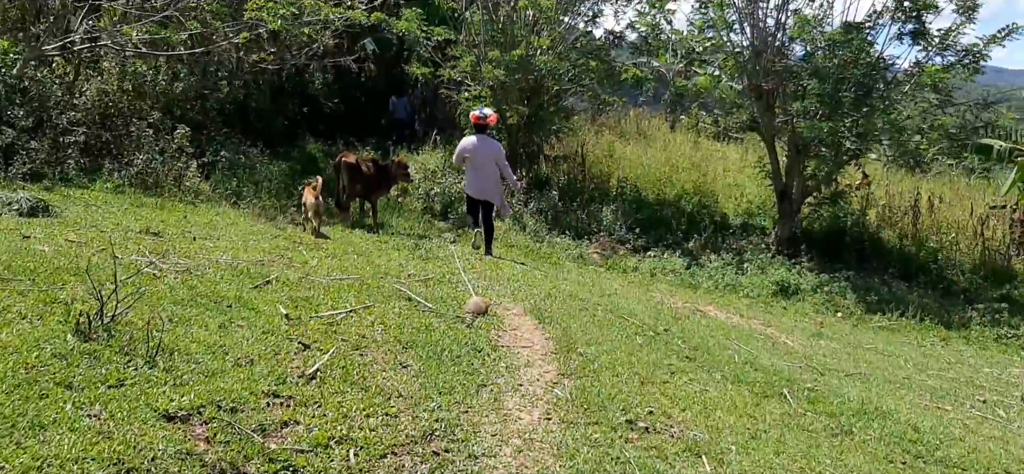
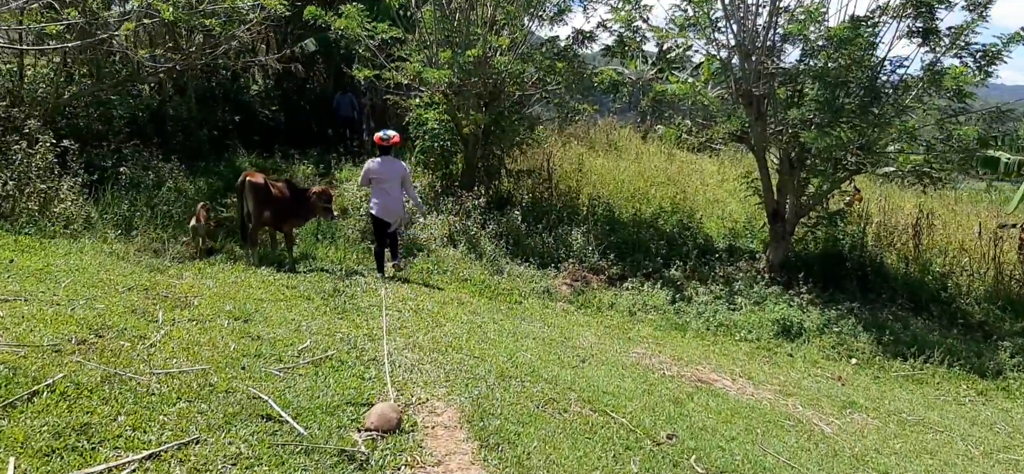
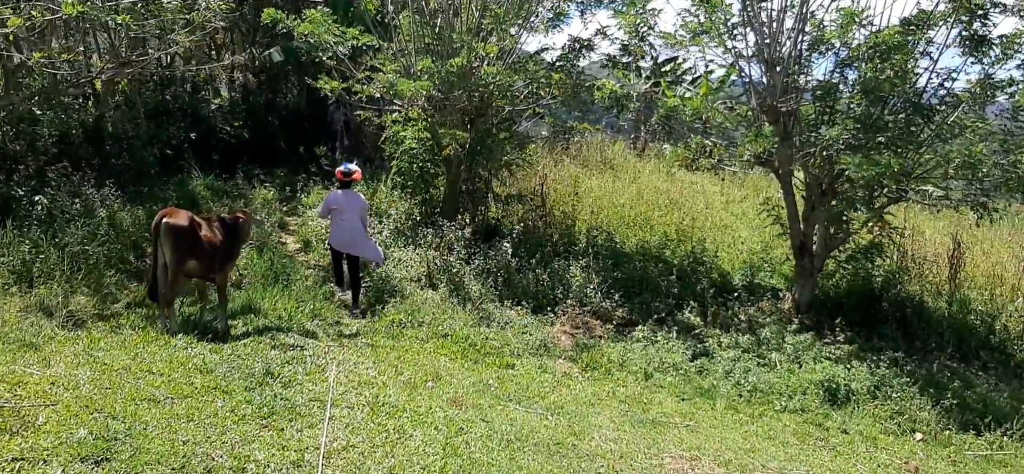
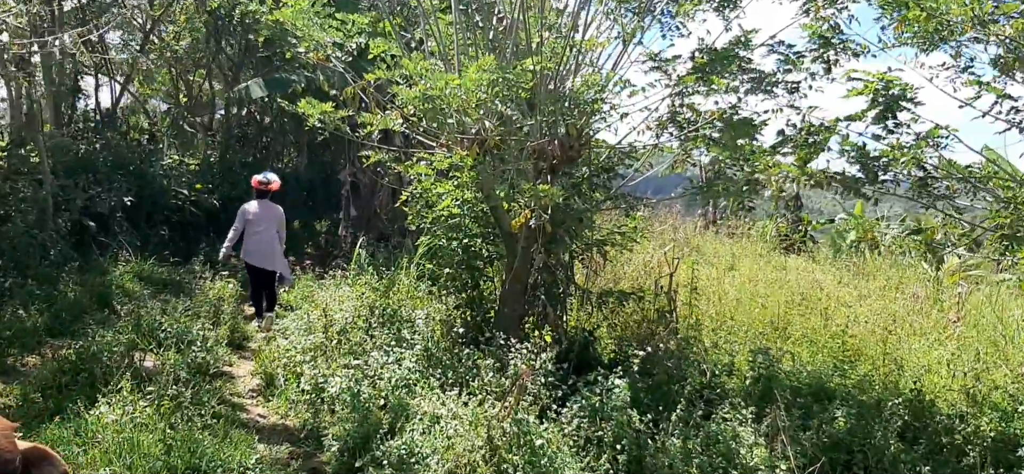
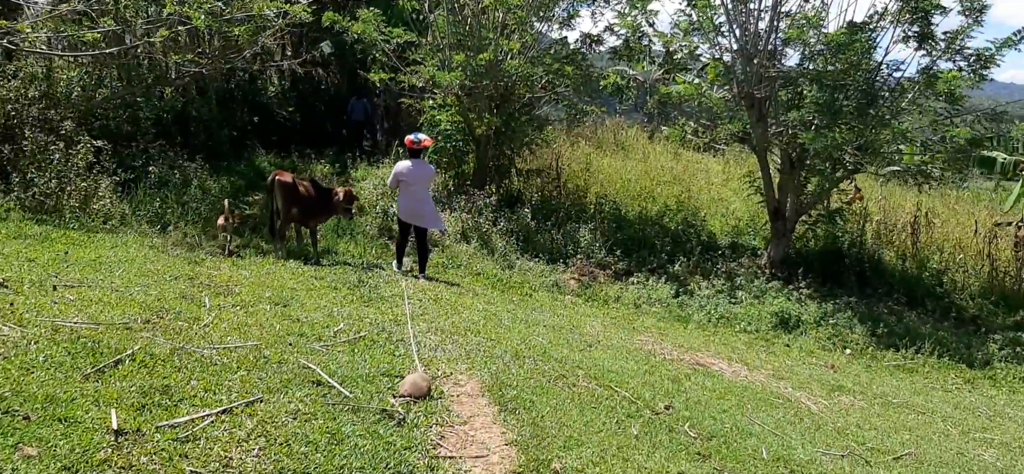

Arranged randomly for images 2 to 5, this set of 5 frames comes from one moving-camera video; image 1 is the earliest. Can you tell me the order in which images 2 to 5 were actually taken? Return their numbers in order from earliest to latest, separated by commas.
5, 2, 3, 4
